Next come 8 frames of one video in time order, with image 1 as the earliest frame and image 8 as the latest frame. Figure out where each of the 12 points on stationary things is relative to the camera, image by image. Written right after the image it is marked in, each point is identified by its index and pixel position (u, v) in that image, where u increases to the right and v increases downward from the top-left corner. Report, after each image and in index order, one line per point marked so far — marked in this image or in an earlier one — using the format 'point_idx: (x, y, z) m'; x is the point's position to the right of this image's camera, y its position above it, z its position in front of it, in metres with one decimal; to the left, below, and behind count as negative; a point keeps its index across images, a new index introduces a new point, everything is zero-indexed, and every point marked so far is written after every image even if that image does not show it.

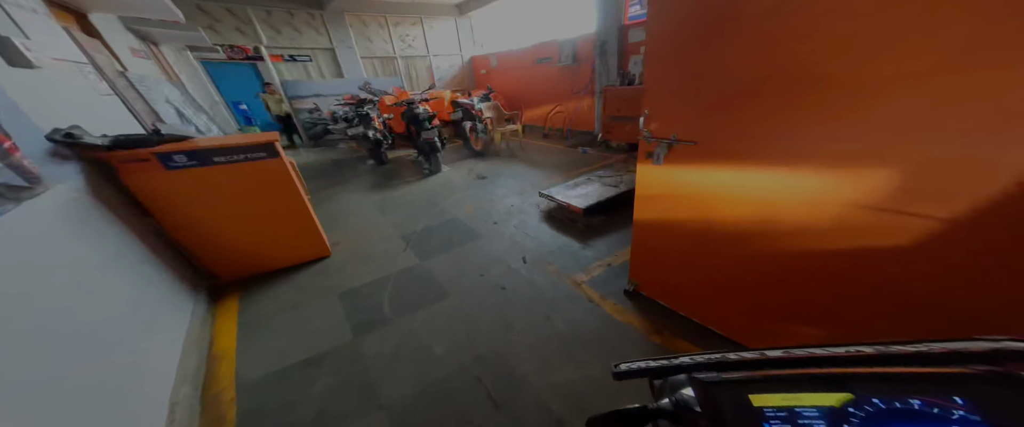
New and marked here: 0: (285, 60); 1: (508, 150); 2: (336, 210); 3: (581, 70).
0: (-5.7, +3.8, +7.6) m
1: (-0.1, +1.1, +5.7) m
2: (-2.2, 0.0, +3.7) m
3: (+1.2, +2.5, +5.3) m
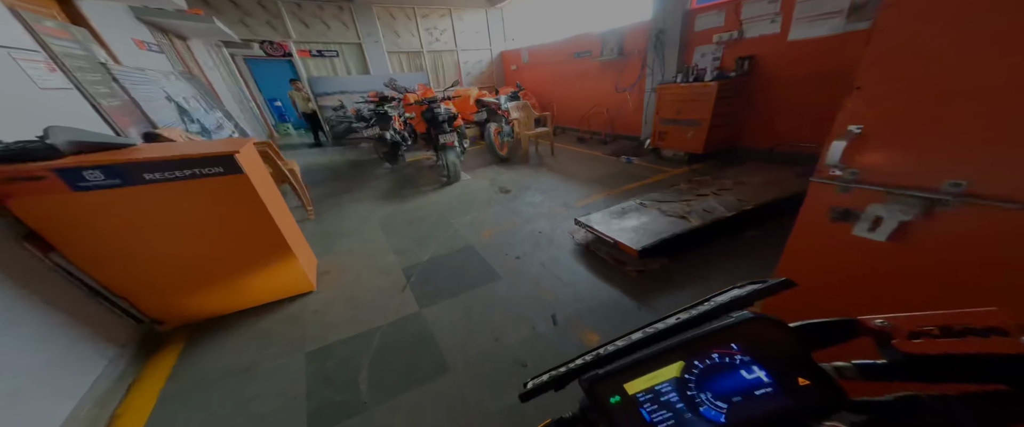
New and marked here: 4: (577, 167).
0: (-4.9, +3.8, +7.4) m
1: (+0.4, +0.9, +5.0) m
2: (-1.9, -0.2, +3.2) m
3: (+1.7, +2.2, +4.5) m
4: (+0.9, +0.5, +4.1) m
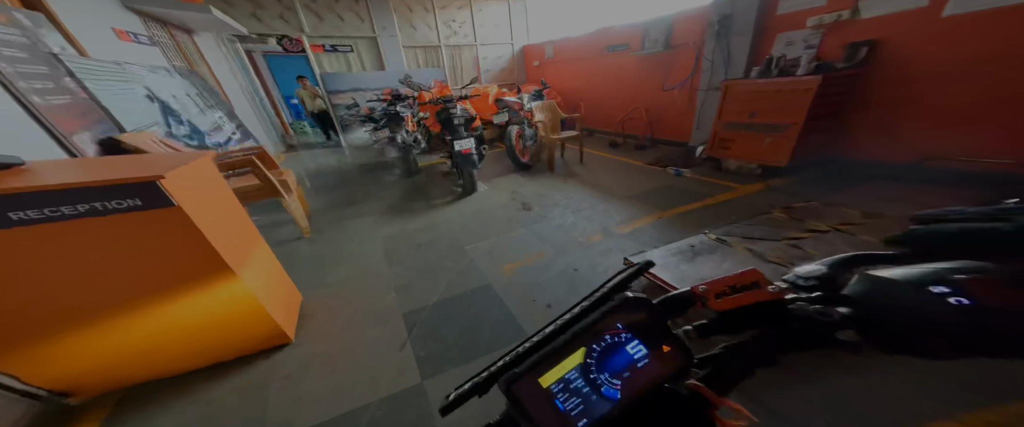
0: (-4.4, +3.8, +7.0) m
1: (+0.7, +0.7, +4.4) m
2: (-1.6, -0.3, +2.8) m
3: (+2.1, +1.9, +3.8) m
4: (+1.1, +0.3, +3.5) m
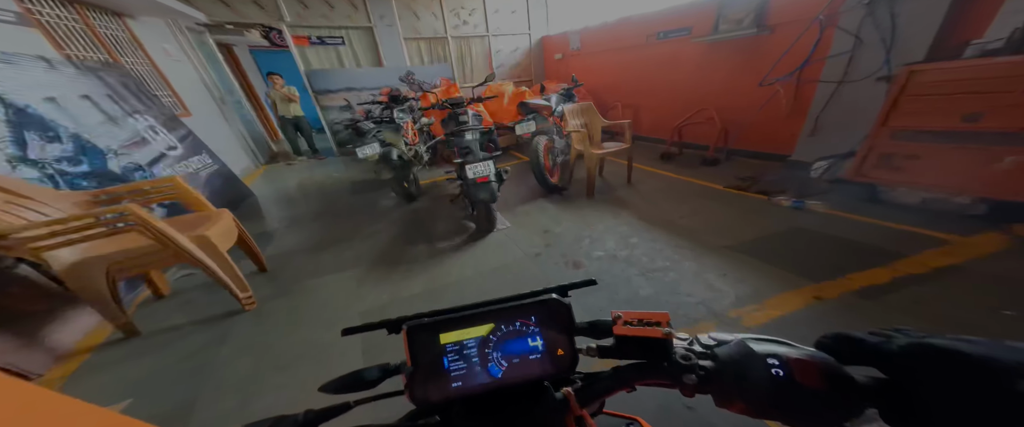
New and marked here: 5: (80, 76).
0: (-4.0, +3.4, +6.1) m
1: (+1.0, +0.3, +3.4) m
2: (-1.4, -0.7, +1.8) m
3: (+2.4, +1.6, +2.8) m
4: (+1.4, 0.0, +2.5) m
5: (-3.1, +1.0, +2.2) m
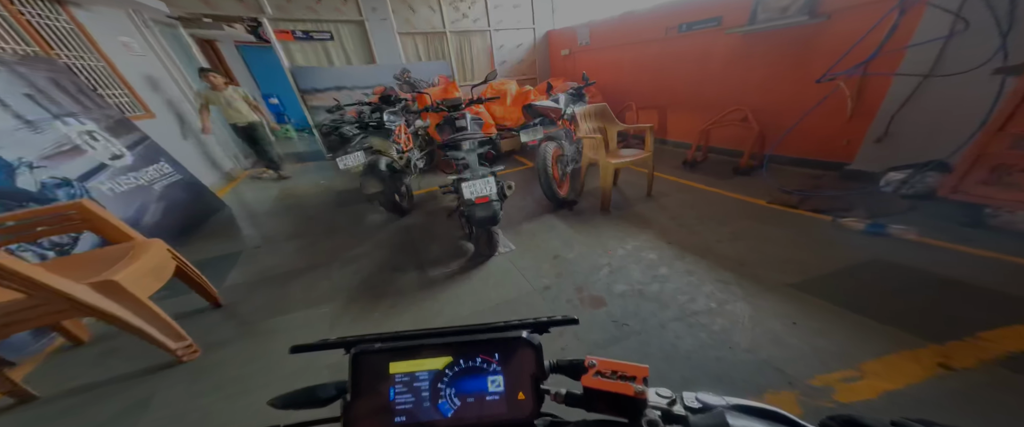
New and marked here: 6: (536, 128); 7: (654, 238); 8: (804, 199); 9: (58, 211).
0: (-4.0, +3.3, +5.8) m
1: (+1.1, +0.2, +3.0) m
2: (-1.3, -0.8, +1.4) m
3: (+2.4, +1.4, +2.4) m
4: (+1.5, -0.2, +2.1) m
5: (-3.1, +0.8, +1.9) m
6: (+0.2, +0.9, +3.1) m
7: (+1.1, -0.2, +2.3) m
8: (+2.2, +0.1, +2.3) m
9: (-2.1, 0.0, +1.4) m
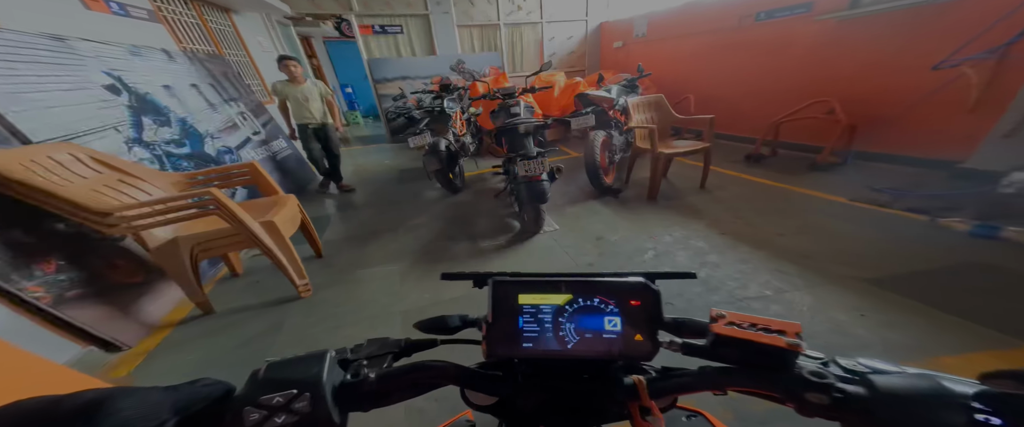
0: (-2.8, +3.7, +6.3) m
1: (+1.6, +0.3, +3.1) m
2: (-1.0, -0.6, +1.8) m
3: (+2.9, +1.4, +2.3) m
4: (+1.9, -0.1, +2.1) m
5: (-2.6, +1.2, +2.4) m
6: (+0.8, +1.1, +3.3) m
7: (+1.5, -0.1, +2.4) m
8: (+2.6, +0.1, +2.3) m
9: (-1.7, +0.3, +1.9) m
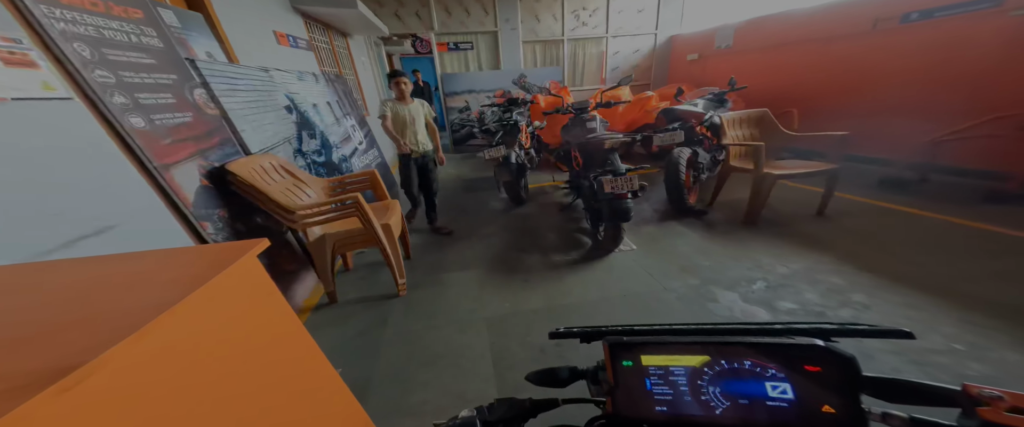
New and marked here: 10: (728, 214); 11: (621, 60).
0: (-1.2, +3.6, +6.8) m
1: (+2.4, 0.0, +2.8) m
2: (-0.5, -0.7, +2.0) m
3: (+3.6, +1.1, +1.8) m
4: (+2.5, -0.3, +1.8) m
5: (-1.8, +1.2, +2.9) m
6: (+1.7, +0.9, +3.1) m
7: (+2.1, -0.3, +2.1) m
8: (+3.3, -0.1, +1.8) m
9: (-1.1, +0.3, +2.2) m
10: (+2.2, 0.0, +3.0) m
11: (+2.9, +3.6, +7.1) m
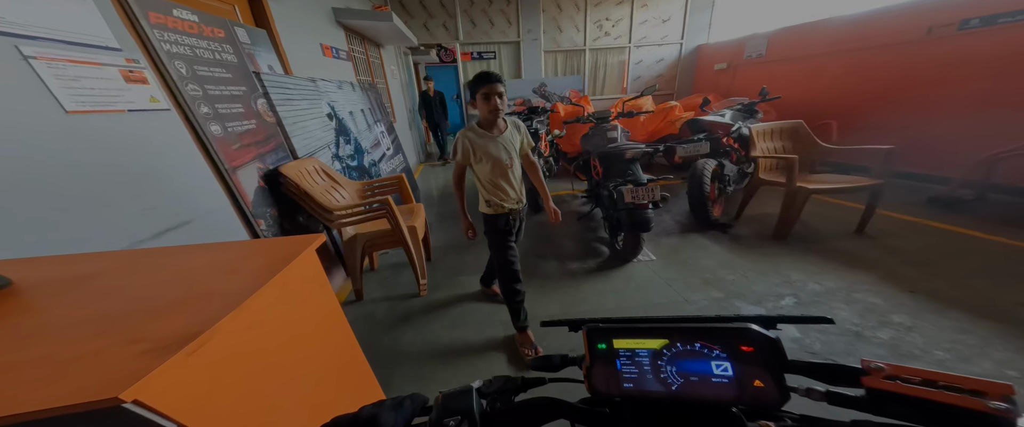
0: (-0.7, +3.4, +7.0) m
1: (+2.6, -0.1, +2.7) m
2: (-0.3, -0.7, +2.0) m
3: (+3.8, +1.0, +1.6) m
4: (+2.6, -0.5, +1.7) m
5: (-1.6, +1.2, +3.0) m
6: (+2.0, +0.7, +3.1) m
7: (+2.3, -0.4, +2.0) m
8: (+3.4, -0.3, +1.7) m
9: (-0.9, +0.2, +2.3) m
10: (+2.4, -0.1, +2.9) m
11: (+3.4, +3.3, +7.1) m
